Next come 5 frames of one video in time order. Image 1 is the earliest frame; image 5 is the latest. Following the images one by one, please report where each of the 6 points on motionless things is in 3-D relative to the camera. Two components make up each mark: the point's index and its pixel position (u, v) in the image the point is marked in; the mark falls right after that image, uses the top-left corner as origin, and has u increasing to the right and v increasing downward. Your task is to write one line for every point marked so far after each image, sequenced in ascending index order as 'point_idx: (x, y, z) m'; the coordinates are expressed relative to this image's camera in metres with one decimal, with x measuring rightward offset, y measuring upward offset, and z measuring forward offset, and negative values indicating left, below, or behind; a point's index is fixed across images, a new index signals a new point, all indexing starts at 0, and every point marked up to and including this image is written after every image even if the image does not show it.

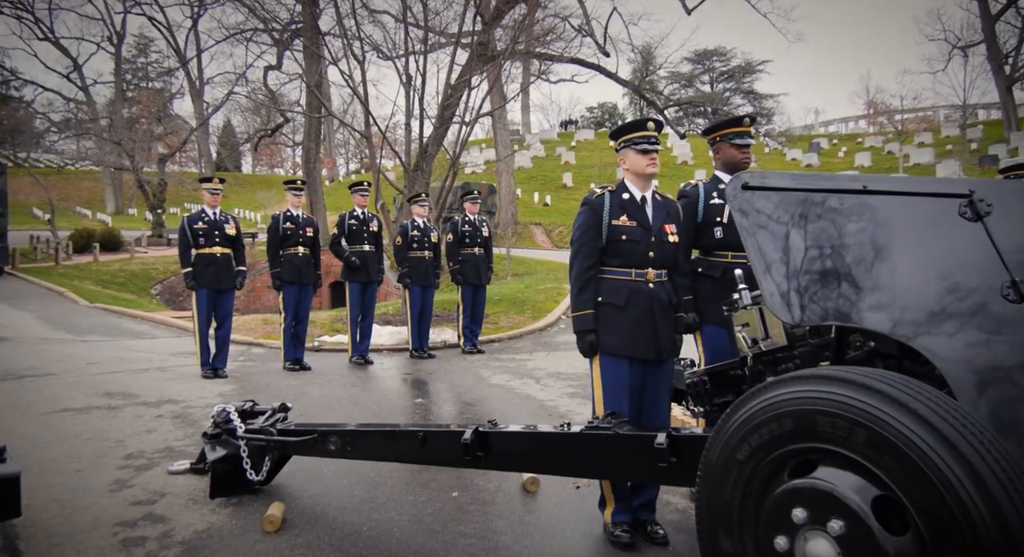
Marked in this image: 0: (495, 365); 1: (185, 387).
0: (-0.2, -1.2, +8.4) m
1: (-3.3, -1.1, +6.5) m
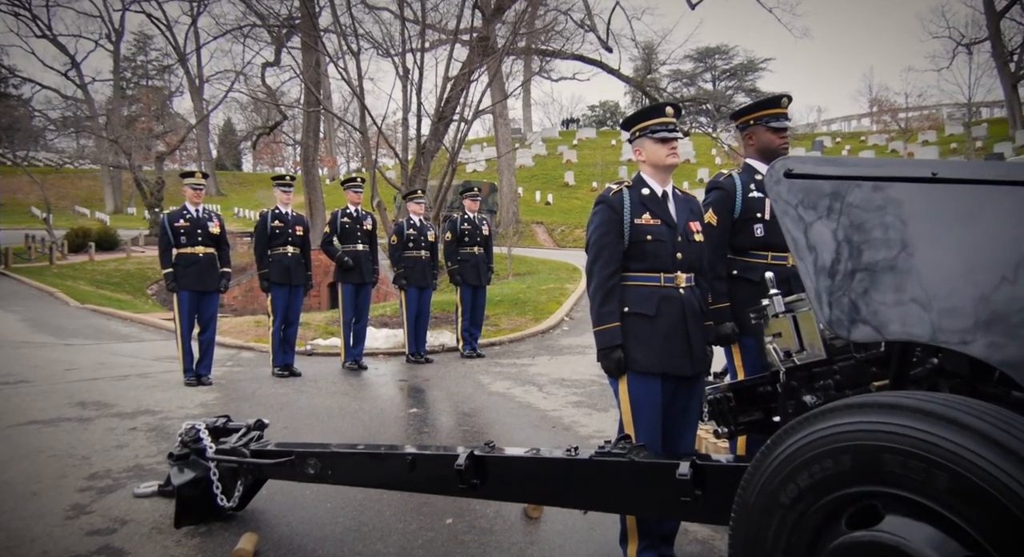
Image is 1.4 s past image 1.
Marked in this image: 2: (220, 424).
0: (-0.2, -1.2, +8.0) m
1: (-3.3, -1.1, +6.1) m
2: (-1.7, -0.8, +3.7) m
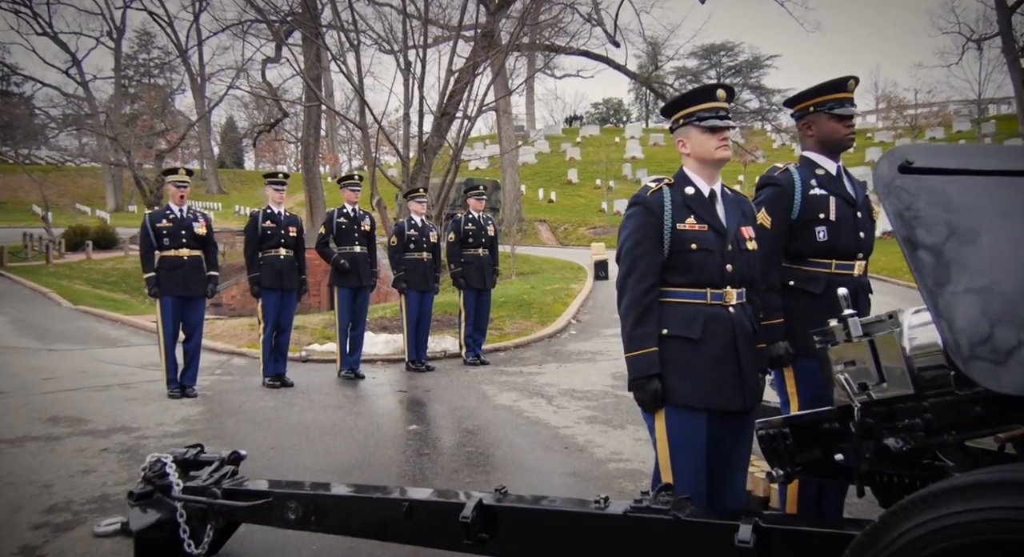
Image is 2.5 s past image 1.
0: (-0.1, -1.2, +7.6) m
1: (-3.3, -1.2, +5.7) m
2: (-1.6, -0.9, +3.2) m
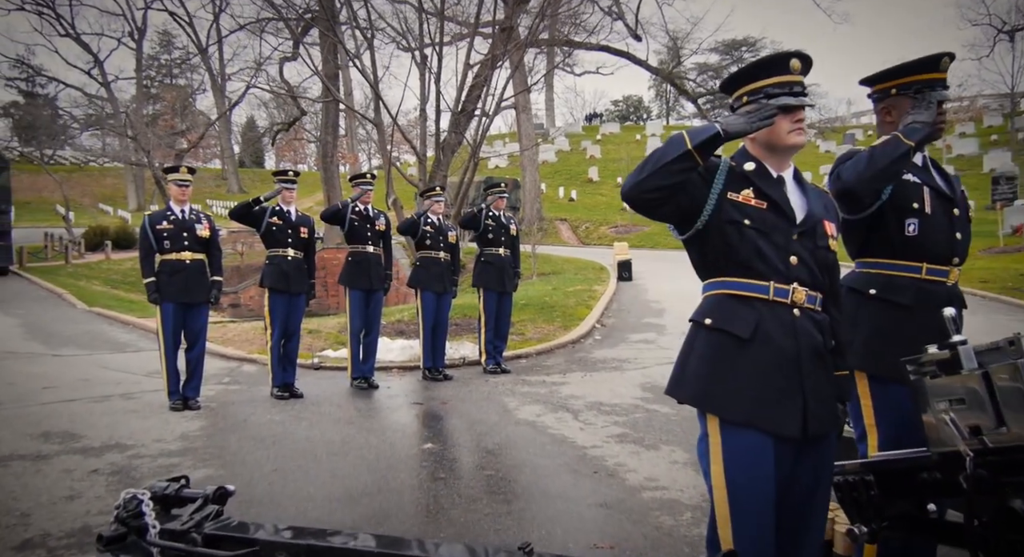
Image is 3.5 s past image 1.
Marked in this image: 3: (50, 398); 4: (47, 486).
0: (+0.1, -1.2, +7.1) m
1: (-3.1, -1.2, +5.3) m
2: (-1.5, -0.9, +2.8) m
3: (-4.3, -1.1, +5.9) m
4: (-2.9, -1.3, +4.0) m
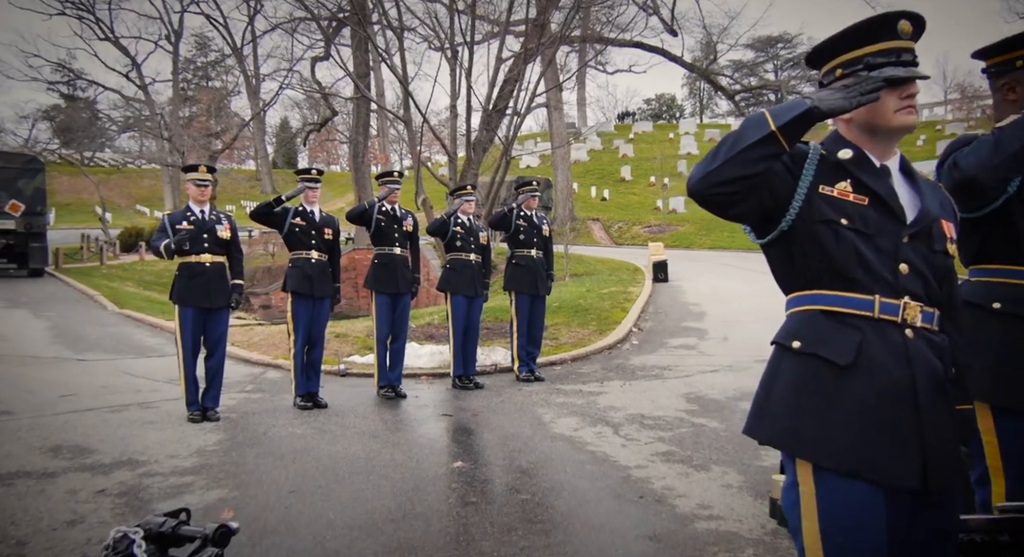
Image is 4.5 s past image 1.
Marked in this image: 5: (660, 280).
0: (+0.5, -1.3, +6.7) m
1: (-2.8, -1.2, +5.1) m
2: (-1.3, -1.0, +2.5) m
3: (-4.0, -1.2, +5.7) m
4: (-2.7, -1.3, +3.7) m
5: (+3.8, -0.1, +16.4) m
